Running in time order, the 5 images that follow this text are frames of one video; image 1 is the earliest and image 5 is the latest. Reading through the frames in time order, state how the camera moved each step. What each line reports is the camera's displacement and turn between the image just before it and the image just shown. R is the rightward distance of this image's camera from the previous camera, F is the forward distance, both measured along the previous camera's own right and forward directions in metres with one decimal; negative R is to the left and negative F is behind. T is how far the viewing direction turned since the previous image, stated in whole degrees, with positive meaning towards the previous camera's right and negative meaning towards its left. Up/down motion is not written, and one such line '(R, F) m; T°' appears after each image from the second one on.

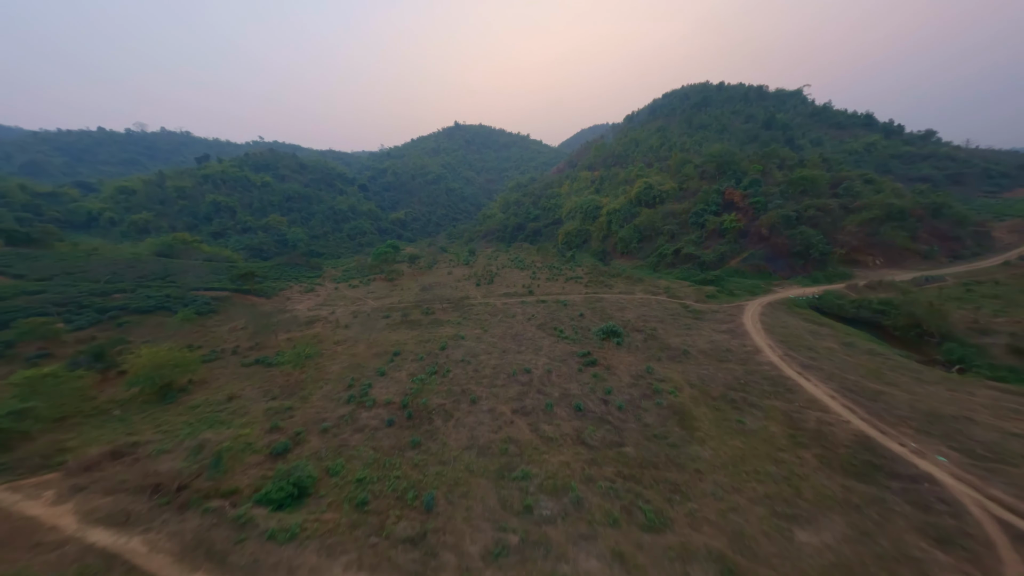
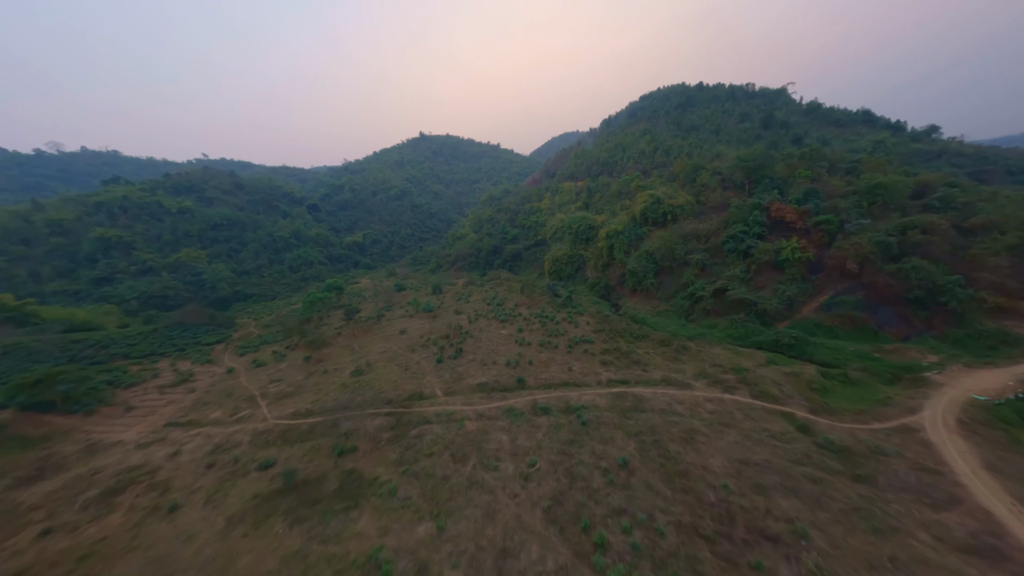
(+0.3, +9.5) m; +4°
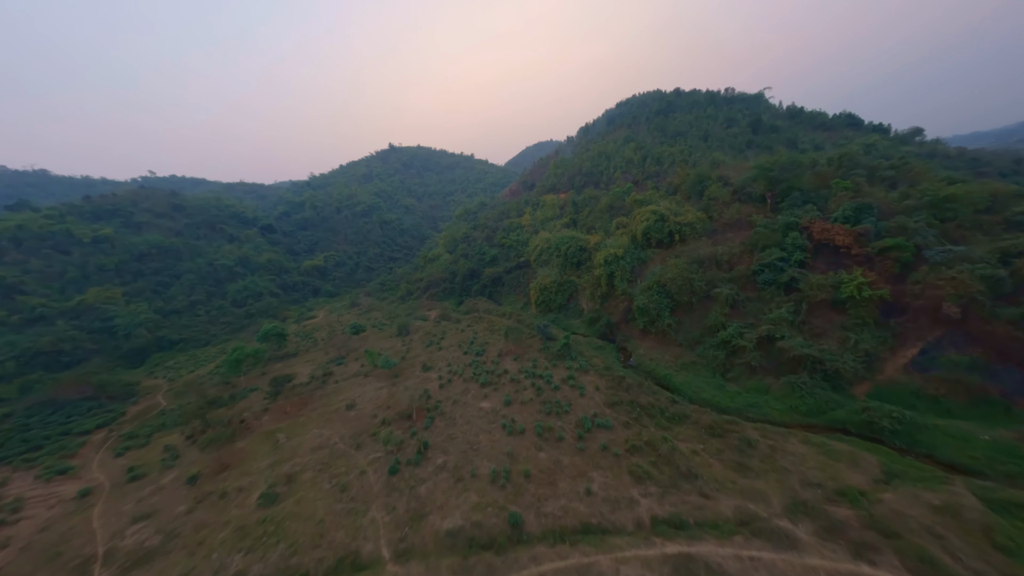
(0.0, +5.8) m; +4°
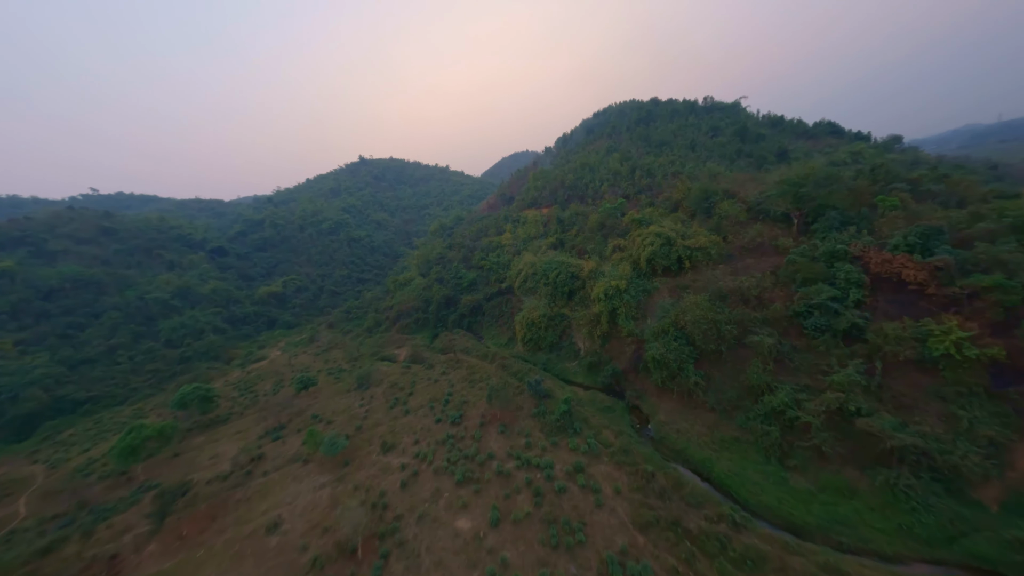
(0.0, +4.8) m; +3°
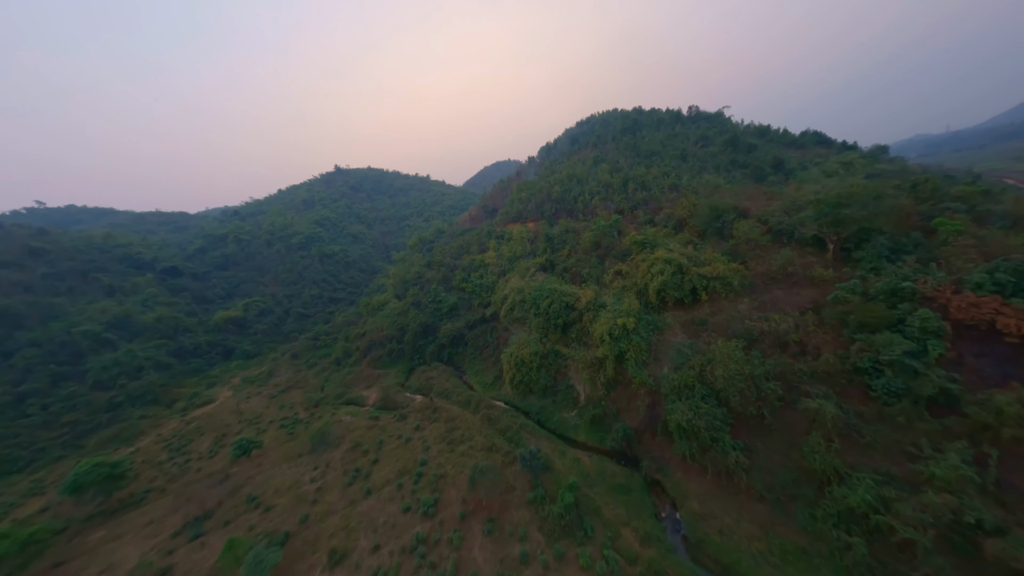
(0.0, +3.9) m; +3°
